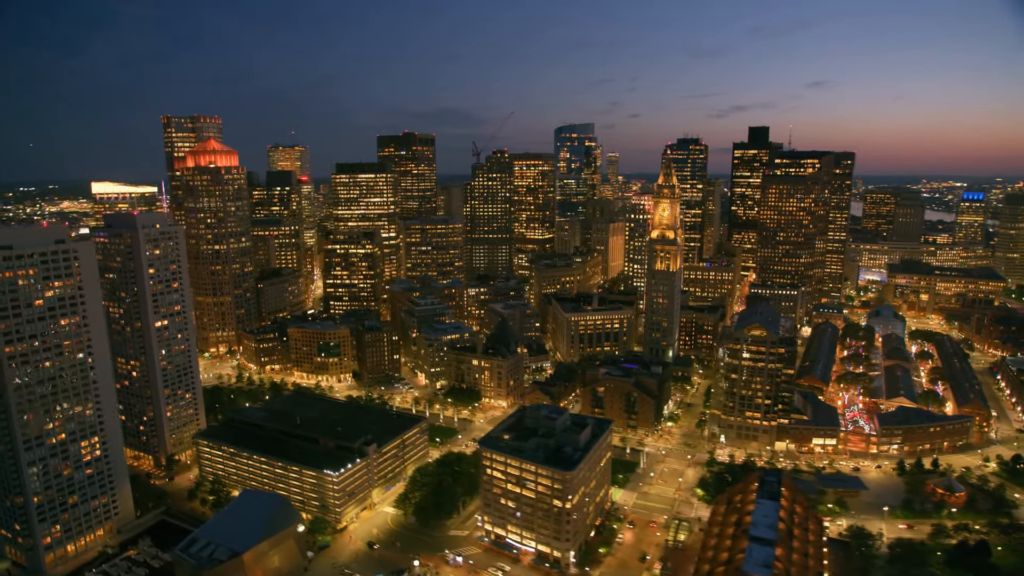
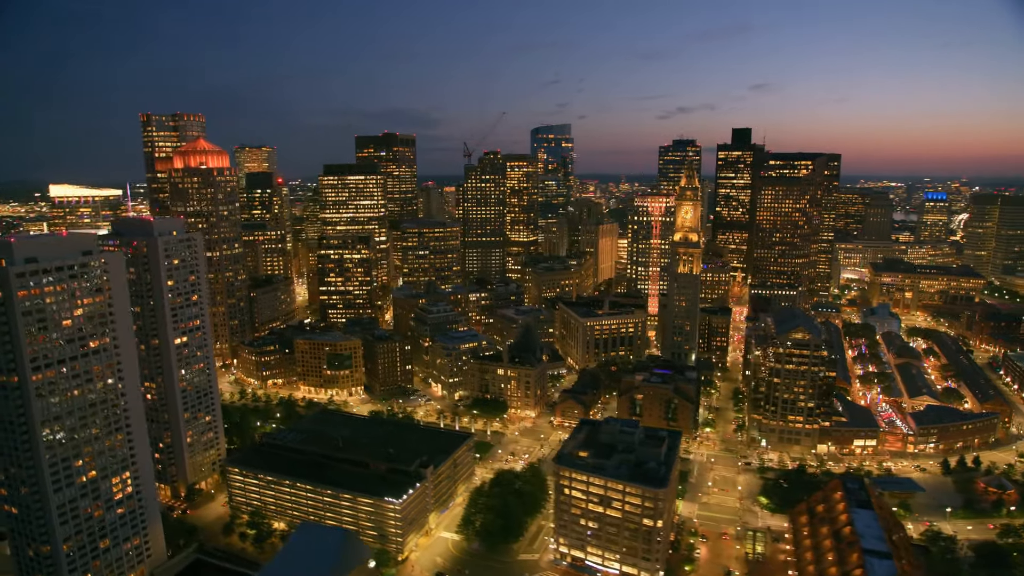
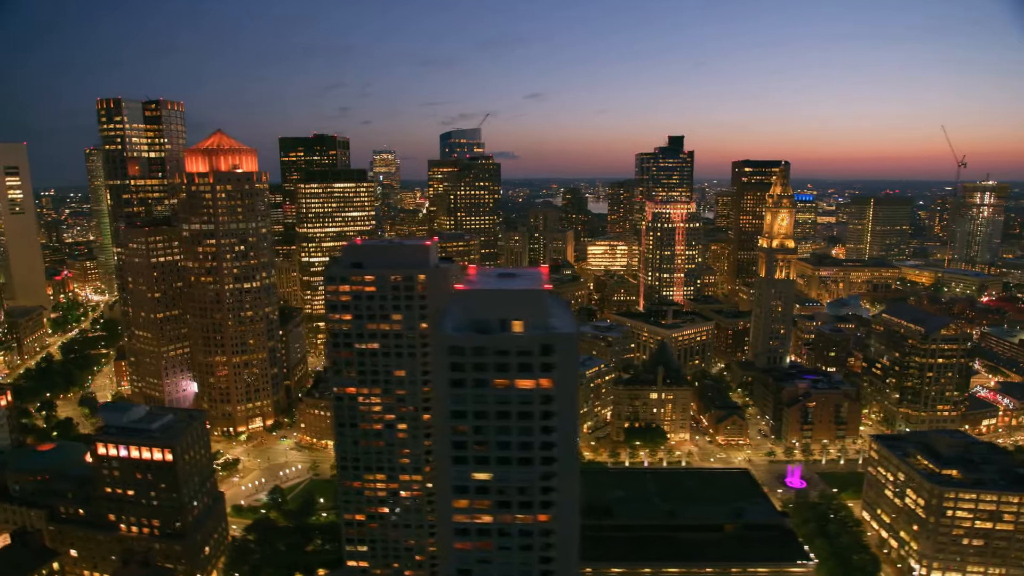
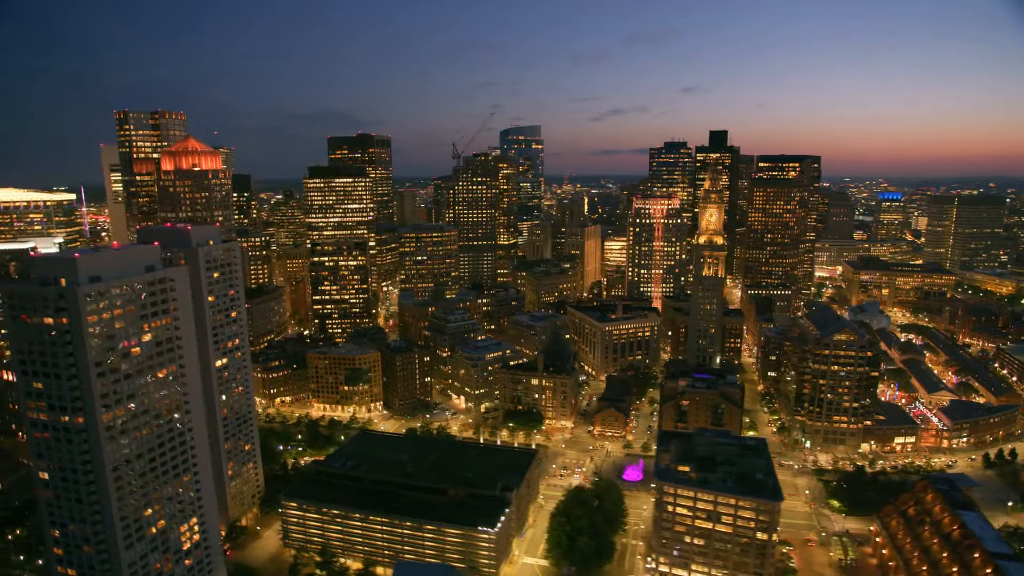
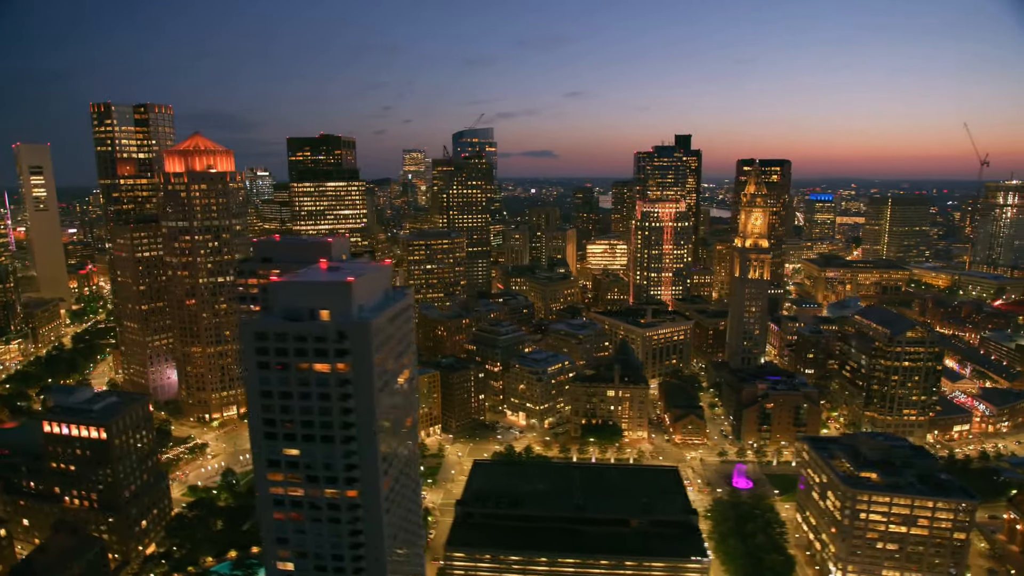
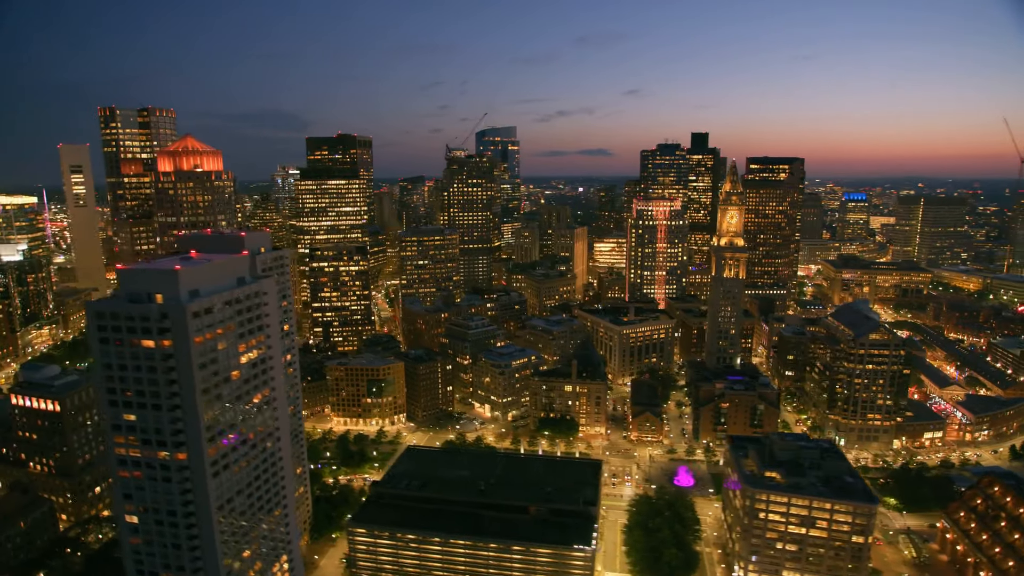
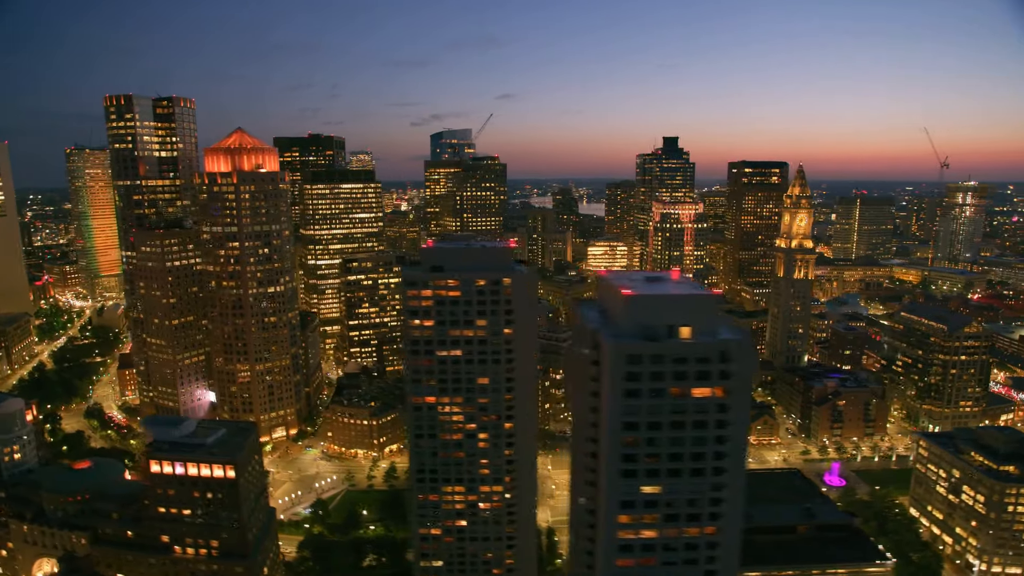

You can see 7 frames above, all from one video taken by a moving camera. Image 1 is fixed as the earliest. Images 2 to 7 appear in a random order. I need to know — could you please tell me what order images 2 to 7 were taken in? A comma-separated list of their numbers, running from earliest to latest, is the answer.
2, 4, 6, 5, 3, 7
